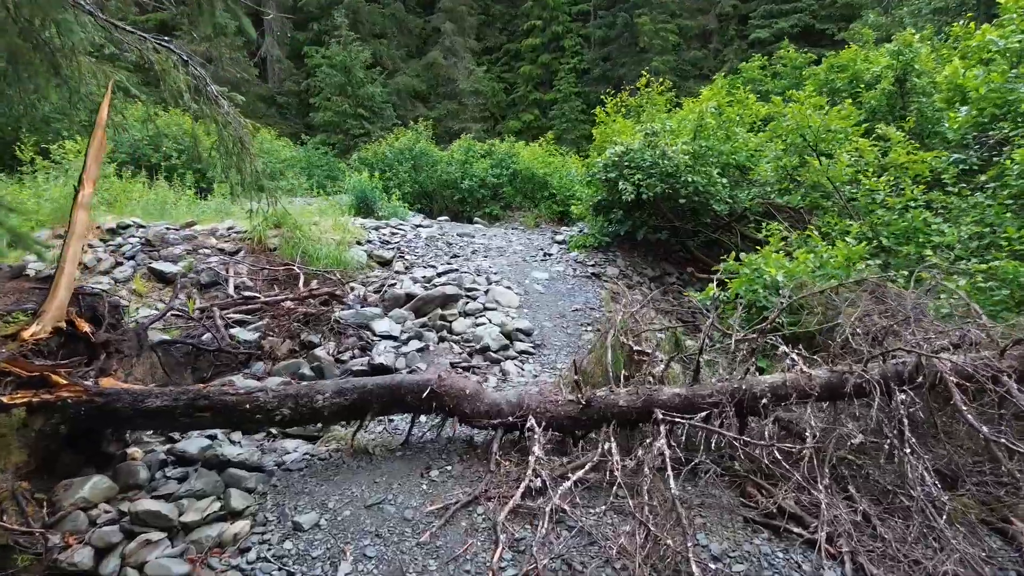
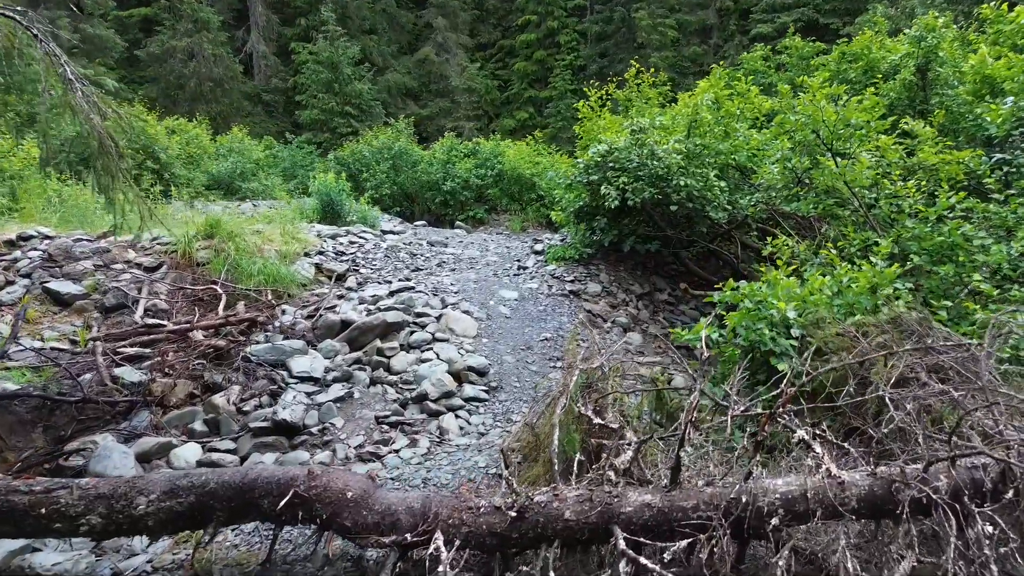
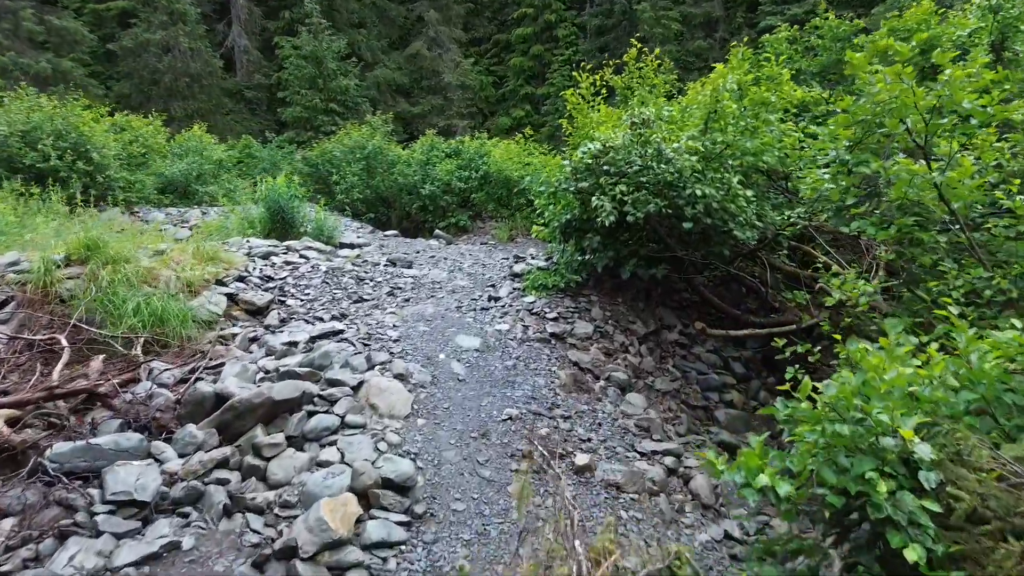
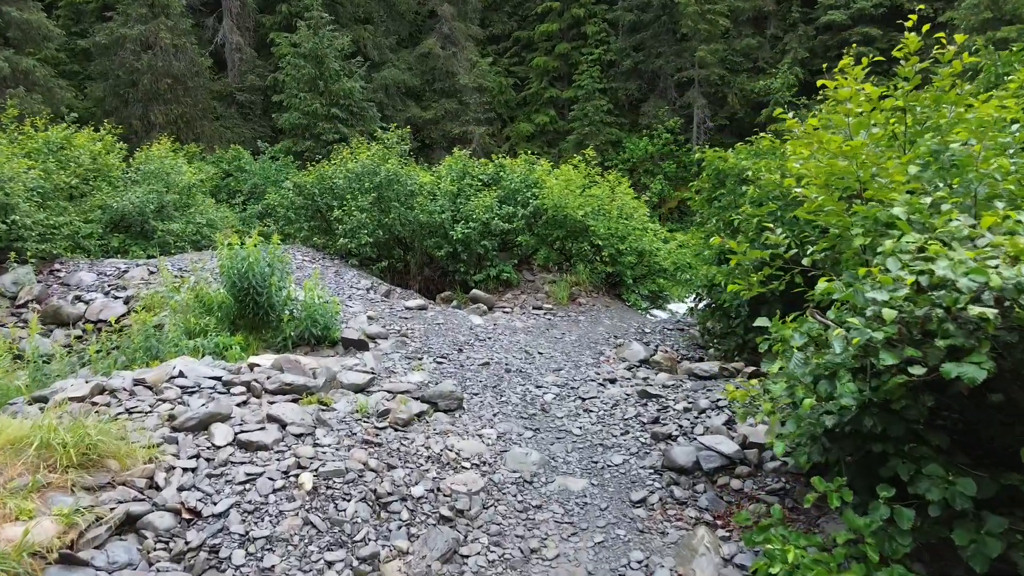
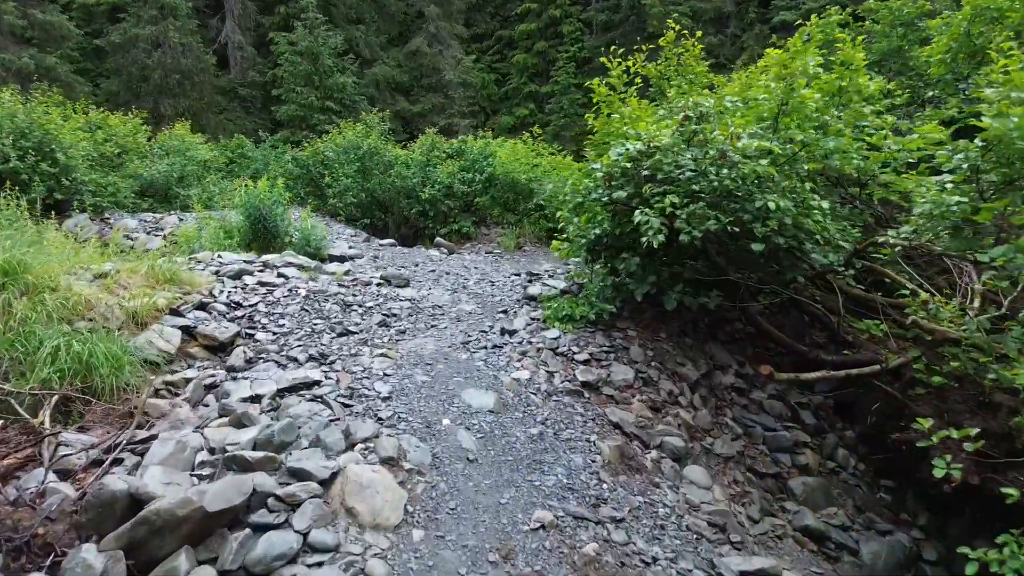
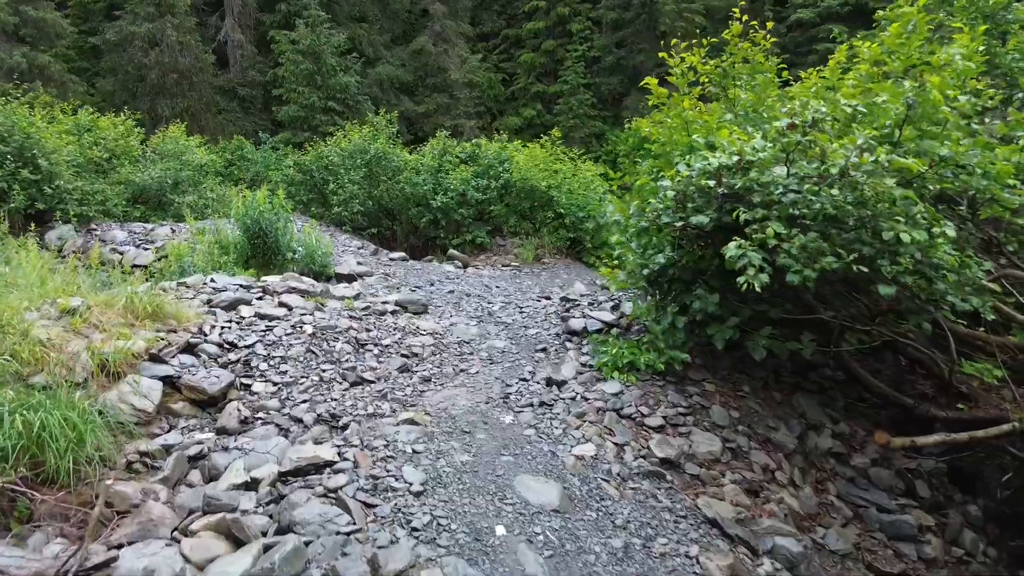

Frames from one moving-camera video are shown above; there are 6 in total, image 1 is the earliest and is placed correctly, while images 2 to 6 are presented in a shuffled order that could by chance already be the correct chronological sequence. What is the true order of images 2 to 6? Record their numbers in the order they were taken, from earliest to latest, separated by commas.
2, 3, 5, 6, 4
